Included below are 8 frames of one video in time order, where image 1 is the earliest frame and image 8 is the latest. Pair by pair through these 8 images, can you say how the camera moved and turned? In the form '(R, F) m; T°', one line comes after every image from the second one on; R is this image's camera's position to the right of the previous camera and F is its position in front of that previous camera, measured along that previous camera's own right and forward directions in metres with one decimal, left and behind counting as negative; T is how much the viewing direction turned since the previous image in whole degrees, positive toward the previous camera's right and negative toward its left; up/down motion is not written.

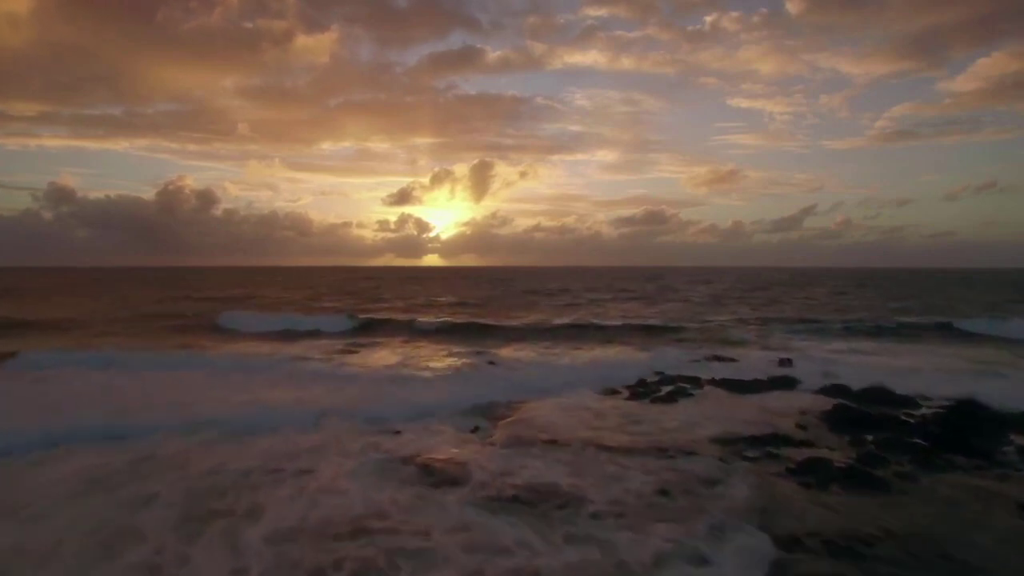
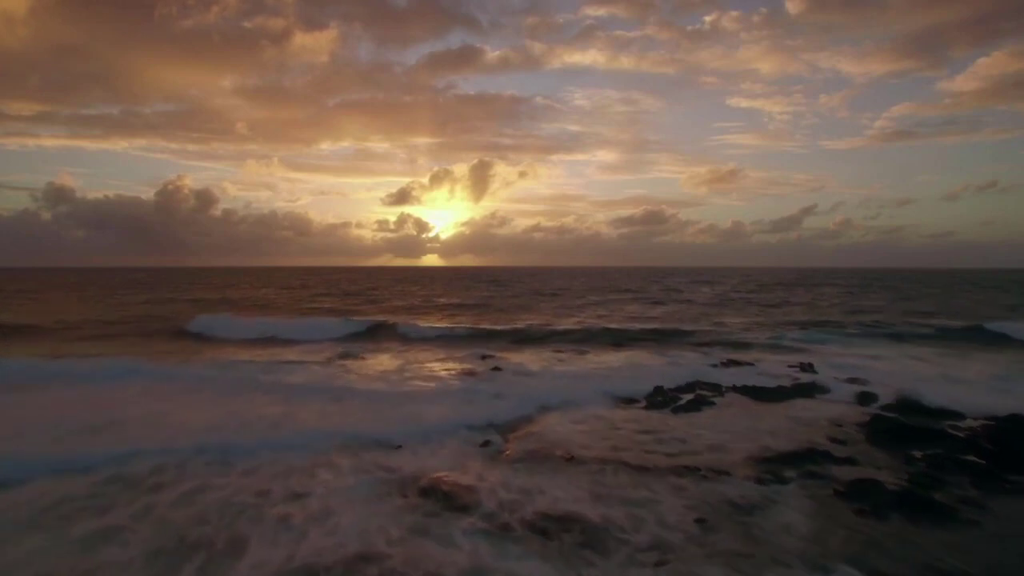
(-0.2, +0.8) m; 0°
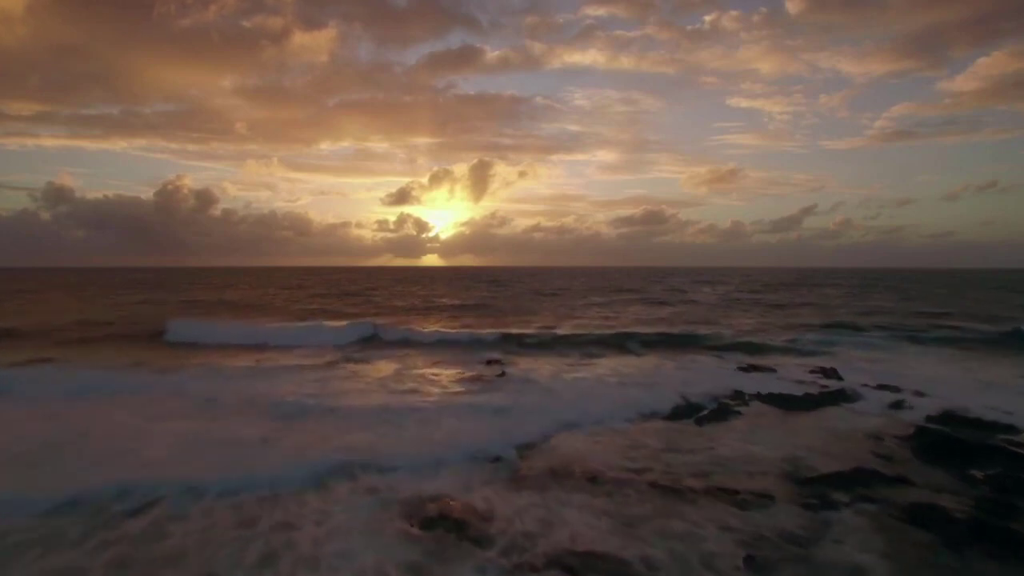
(-0.2, +0.7) m; 0°
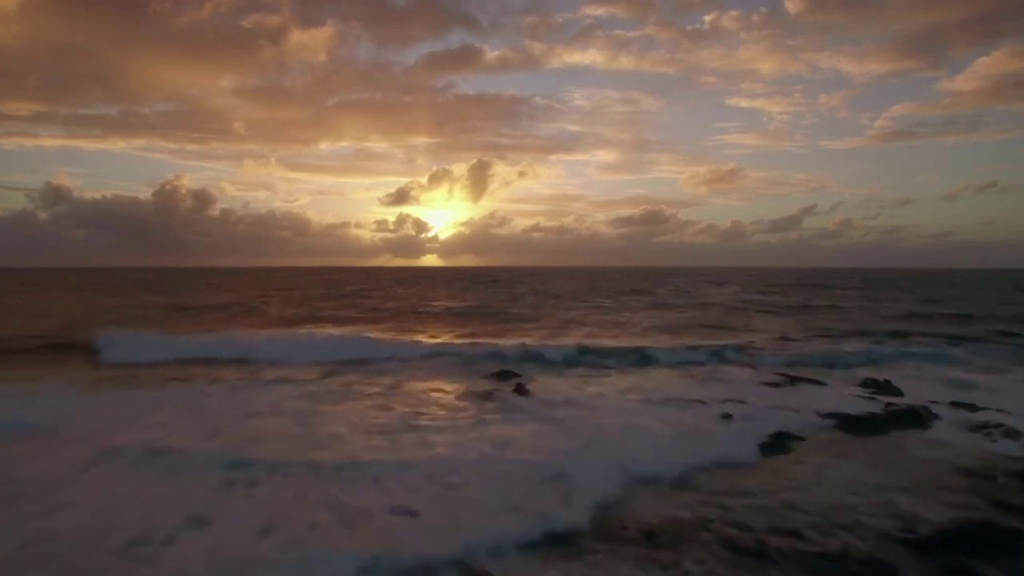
(-0.5, +1.4) m; 0°
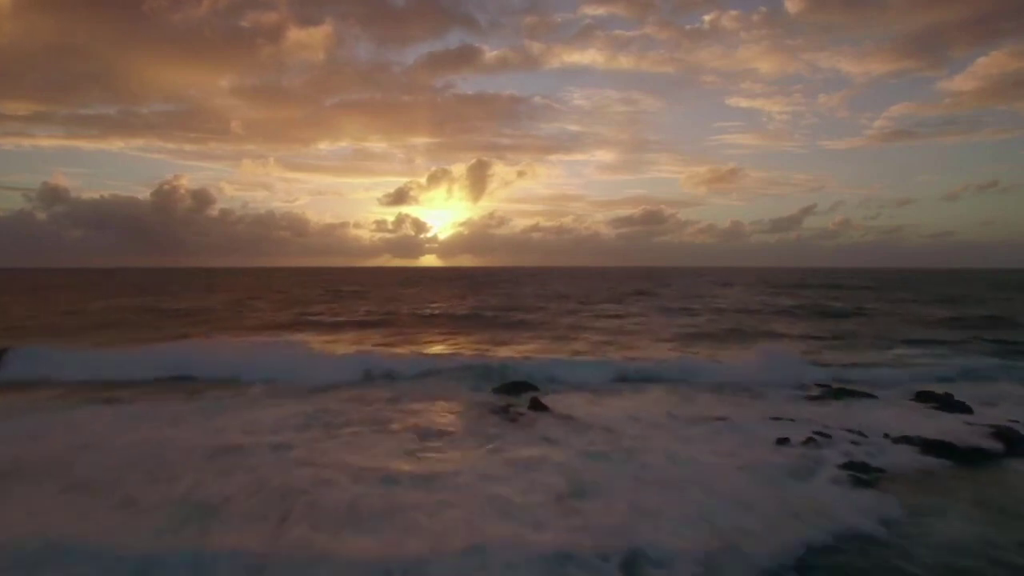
(-0.4, +1.8) m; 0°
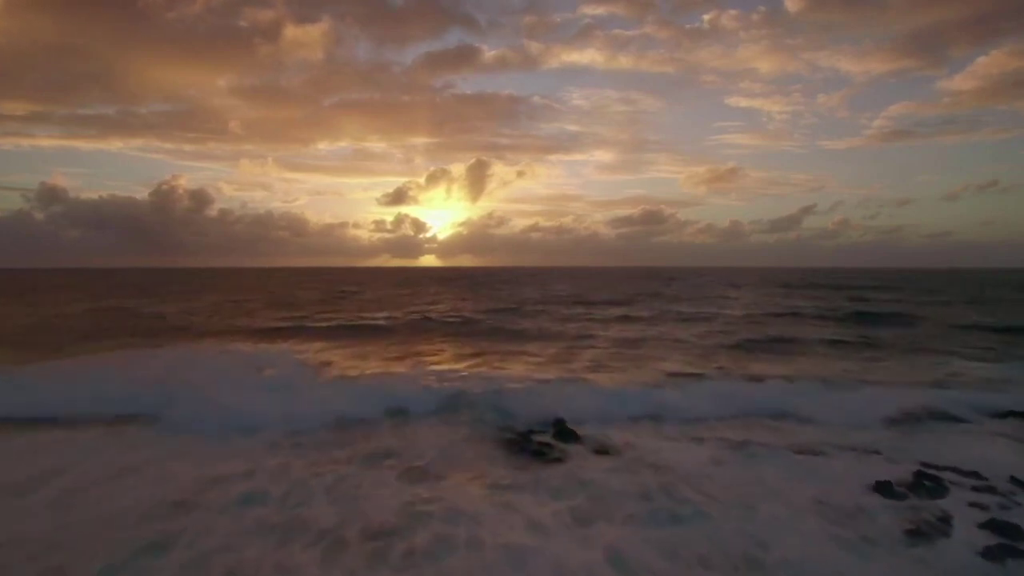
(-0.8, +2.2) m; 0°
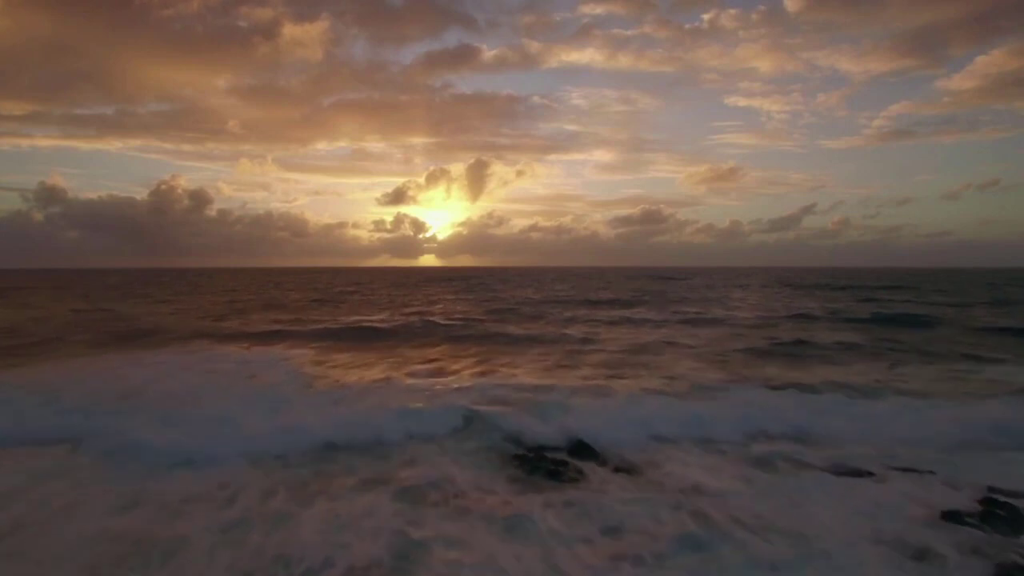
(-0.4, +1.2) m; 0°
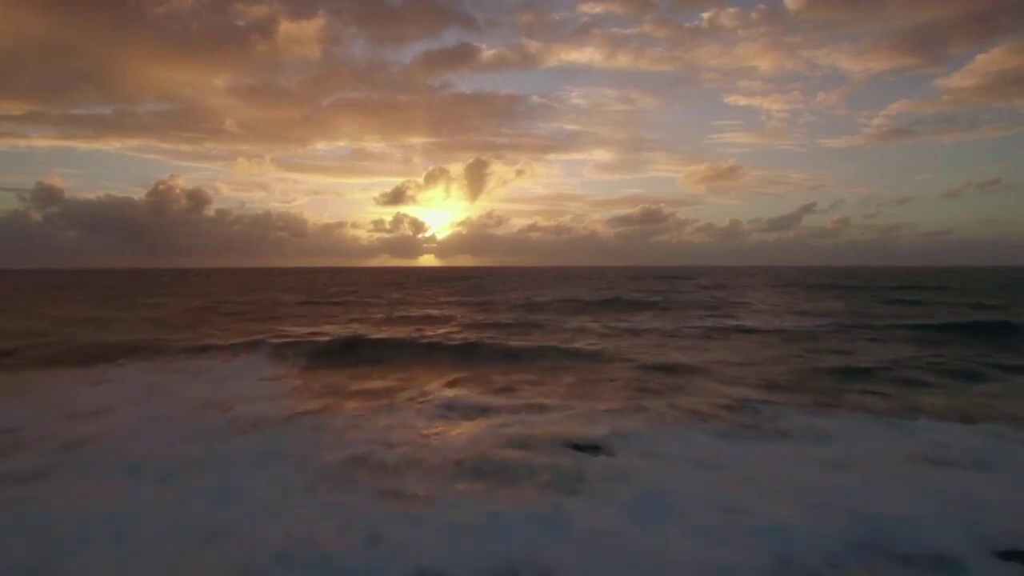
(-0.4, +2.1) m; 0°
